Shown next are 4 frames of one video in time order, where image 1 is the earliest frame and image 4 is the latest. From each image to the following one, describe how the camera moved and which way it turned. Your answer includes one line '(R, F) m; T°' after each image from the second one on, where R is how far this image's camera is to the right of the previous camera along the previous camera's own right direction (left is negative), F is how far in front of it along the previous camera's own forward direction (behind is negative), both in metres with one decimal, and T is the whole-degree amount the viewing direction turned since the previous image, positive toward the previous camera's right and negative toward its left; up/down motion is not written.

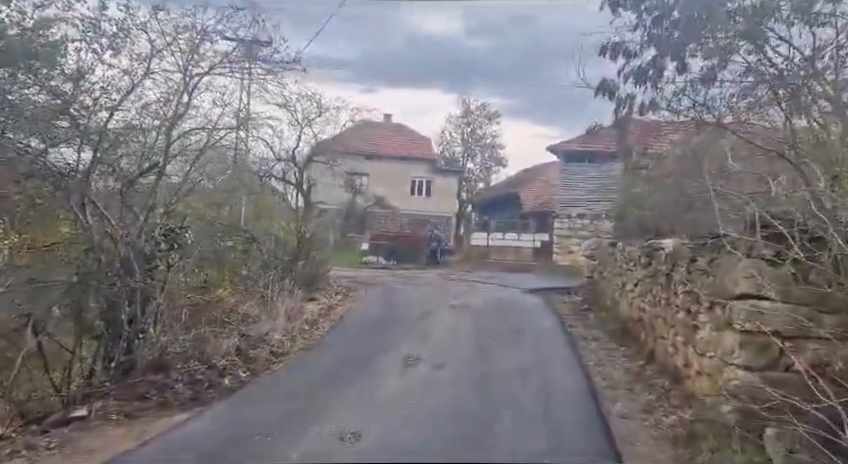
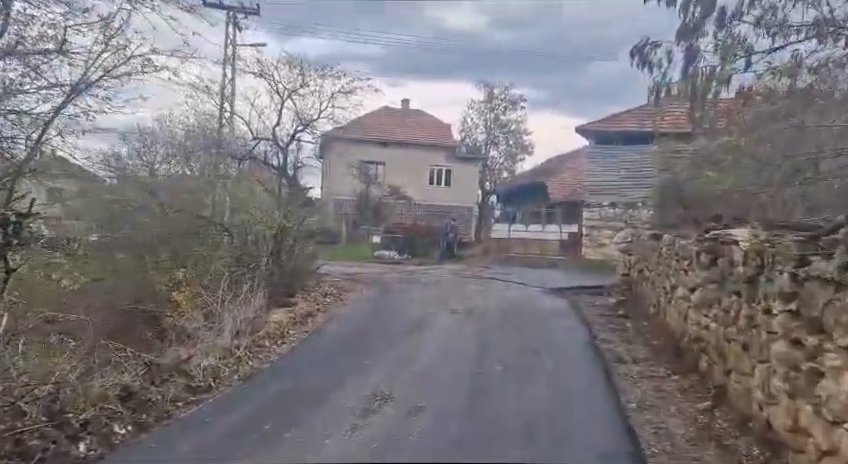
(+0.4, +2.2) m; -2°
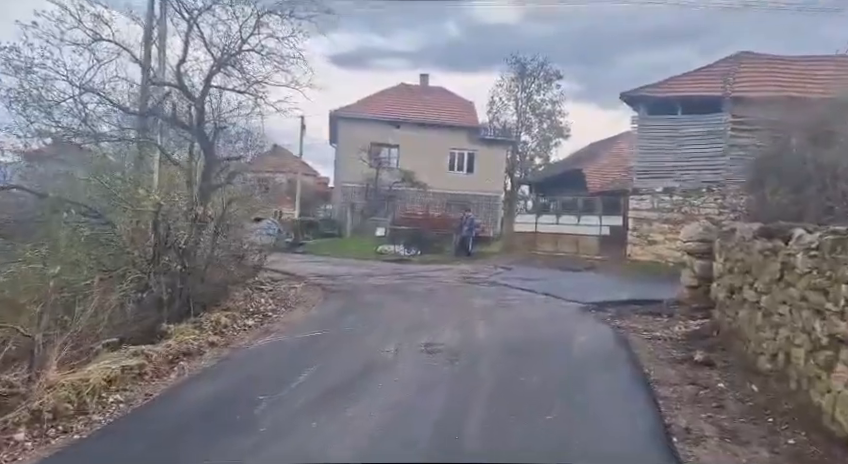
(+0.8, +4.0) m; -3°
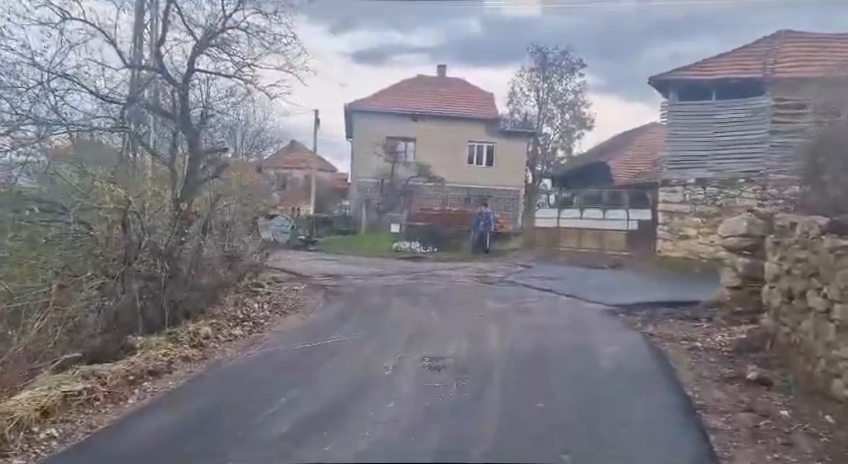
(+0.2, +0.9) m; -2°
